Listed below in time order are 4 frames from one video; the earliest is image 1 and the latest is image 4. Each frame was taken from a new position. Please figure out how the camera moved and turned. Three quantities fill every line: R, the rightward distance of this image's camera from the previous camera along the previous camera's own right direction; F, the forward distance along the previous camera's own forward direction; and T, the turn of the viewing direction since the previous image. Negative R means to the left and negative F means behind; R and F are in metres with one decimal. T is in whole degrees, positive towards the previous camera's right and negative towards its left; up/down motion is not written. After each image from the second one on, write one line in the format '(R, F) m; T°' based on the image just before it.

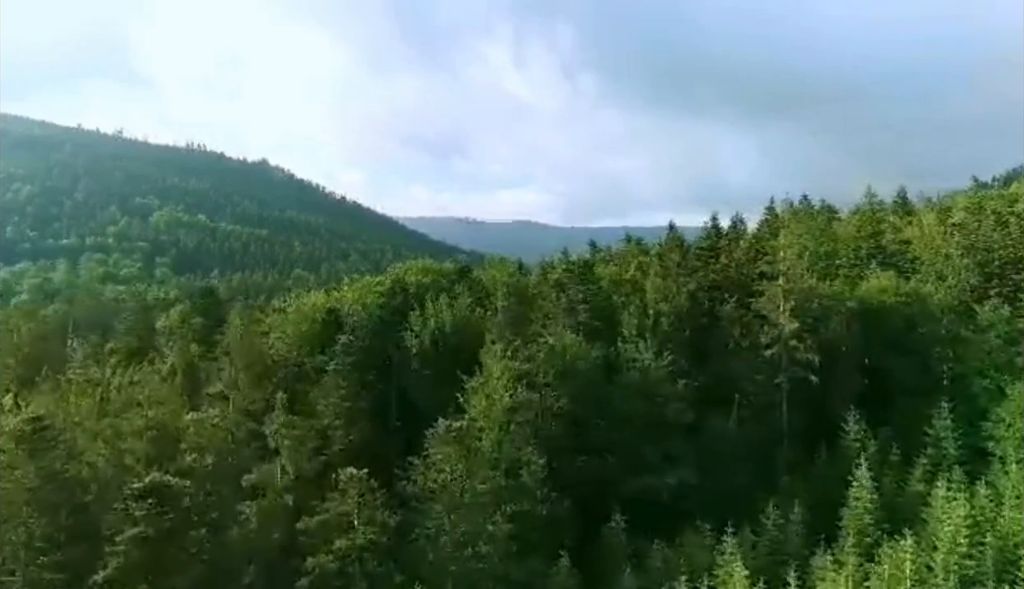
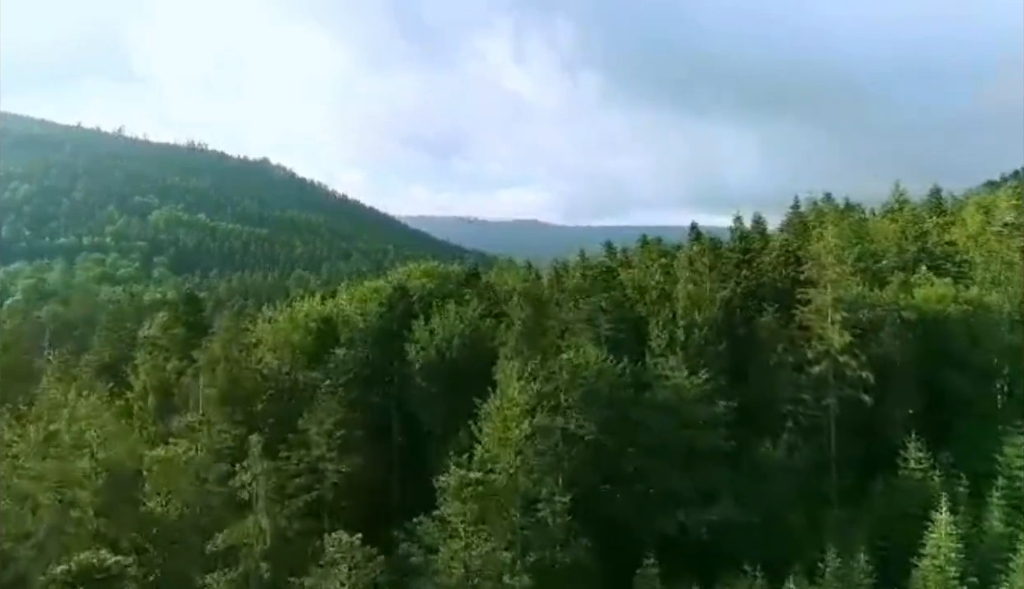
(-0.7, +6.2) m; 0°
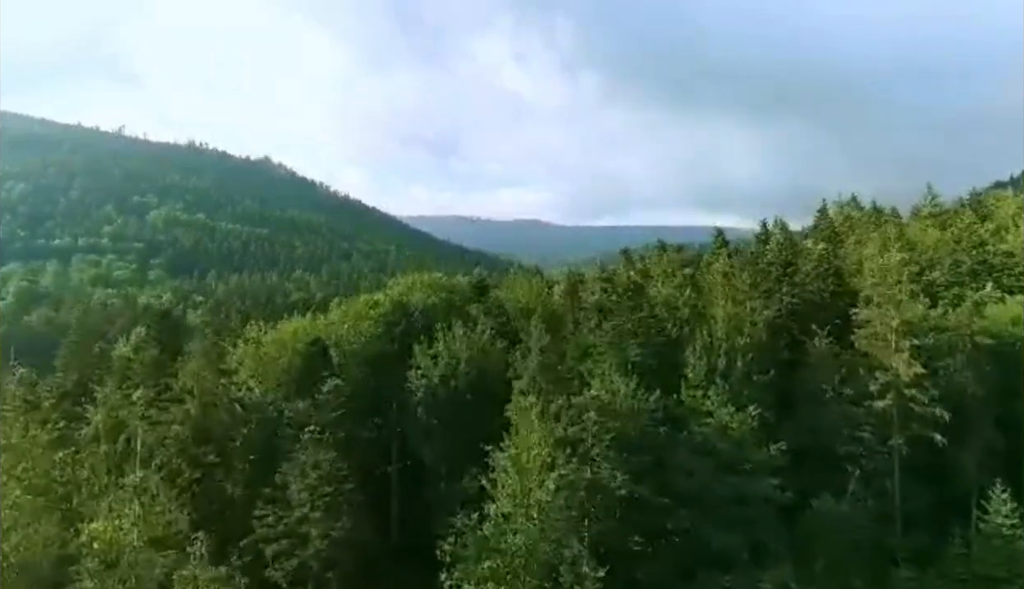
(-0.6, +6.8) m; 0°
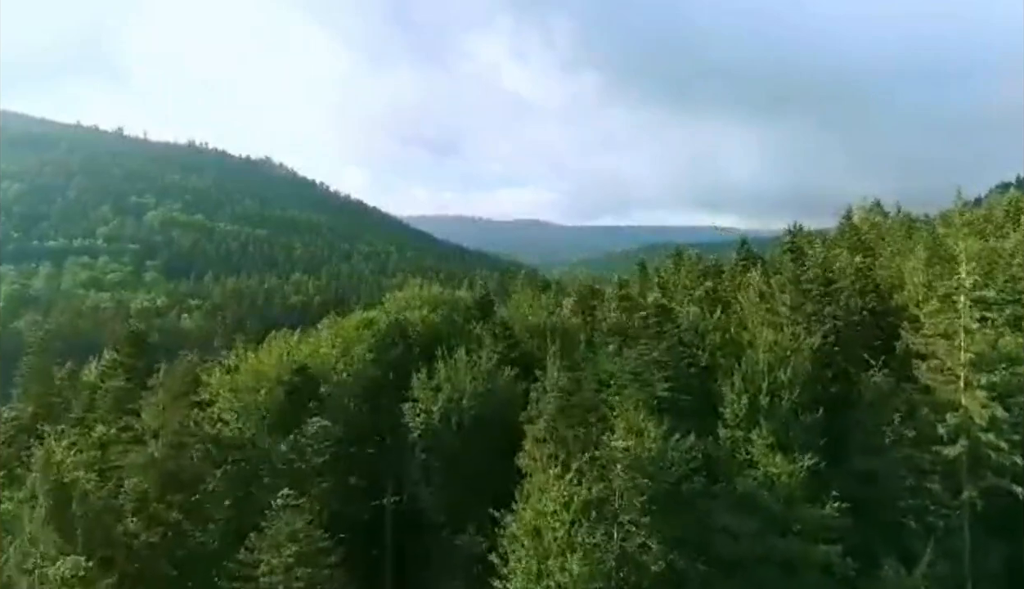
(-0.4, +6.0) m; 0°
